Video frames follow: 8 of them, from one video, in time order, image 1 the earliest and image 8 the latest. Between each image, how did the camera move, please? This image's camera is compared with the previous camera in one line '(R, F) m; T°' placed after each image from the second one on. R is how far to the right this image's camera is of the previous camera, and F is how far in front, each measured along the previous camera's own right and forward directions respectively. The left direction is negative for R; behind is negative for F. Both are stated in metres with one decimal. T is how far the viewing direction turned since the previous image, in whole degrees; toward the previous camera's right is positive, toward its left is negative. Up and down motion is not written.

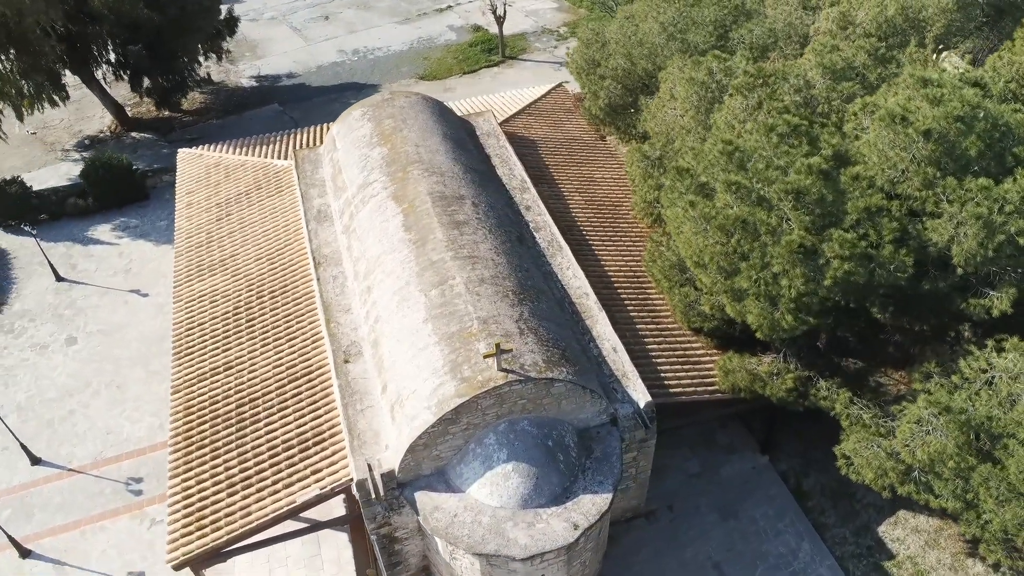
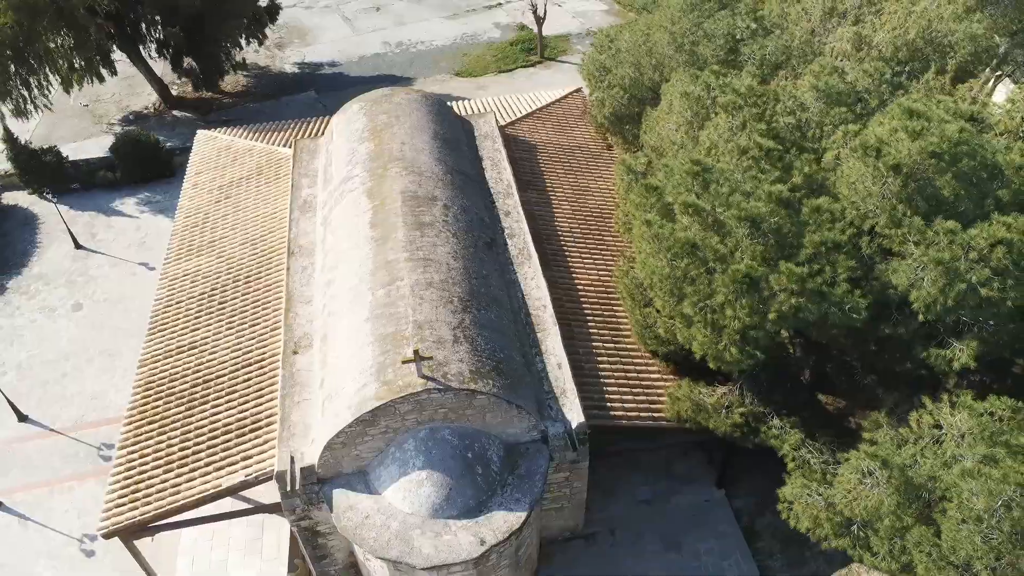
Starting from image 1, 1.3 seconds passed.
(+2.0, +0.2) m; -5°
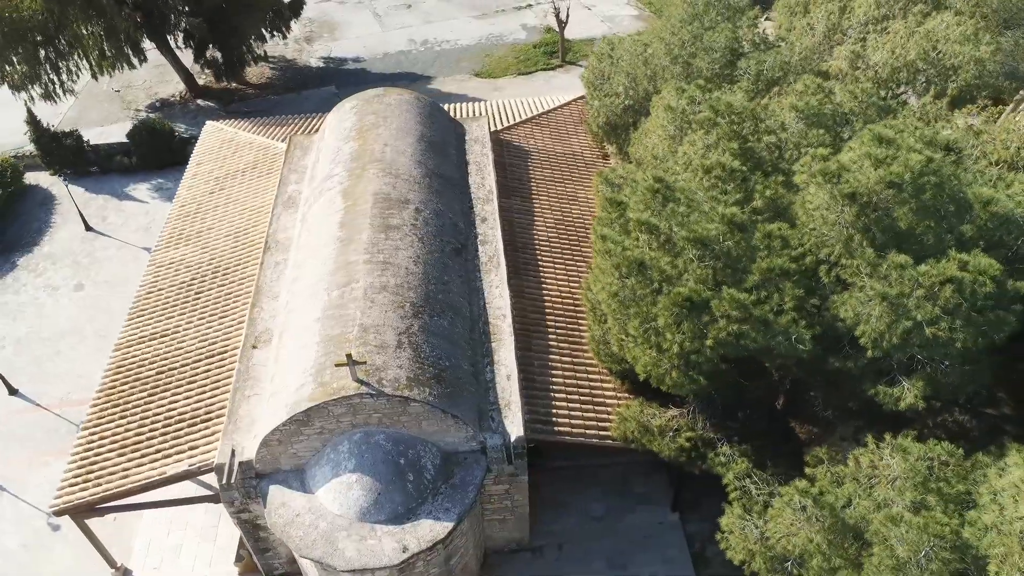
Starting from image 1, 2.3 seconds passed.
(+1.6, +0.1) m; -4°
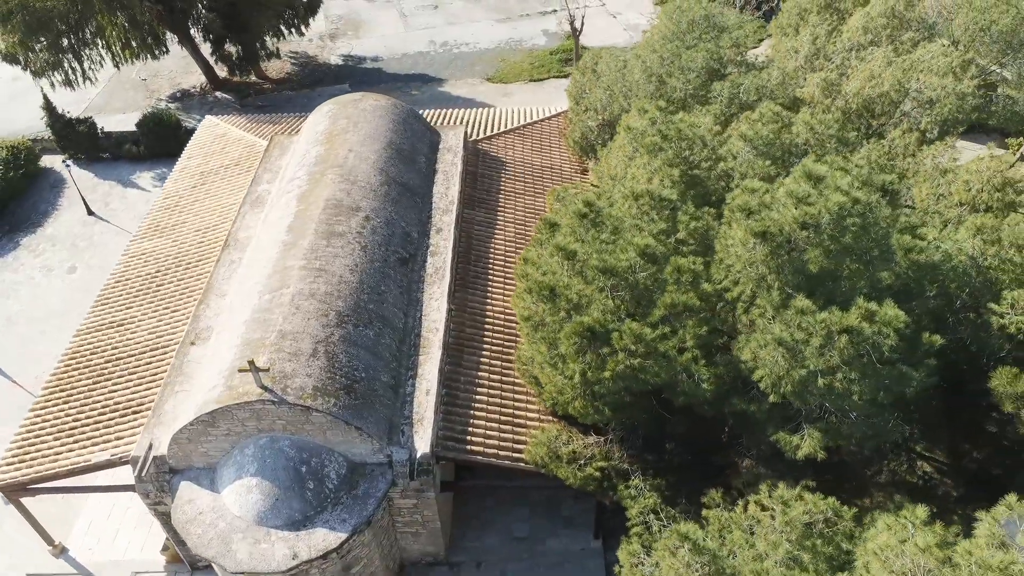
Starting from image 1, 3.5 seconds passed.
(+2.1, +0.1) m; -4°
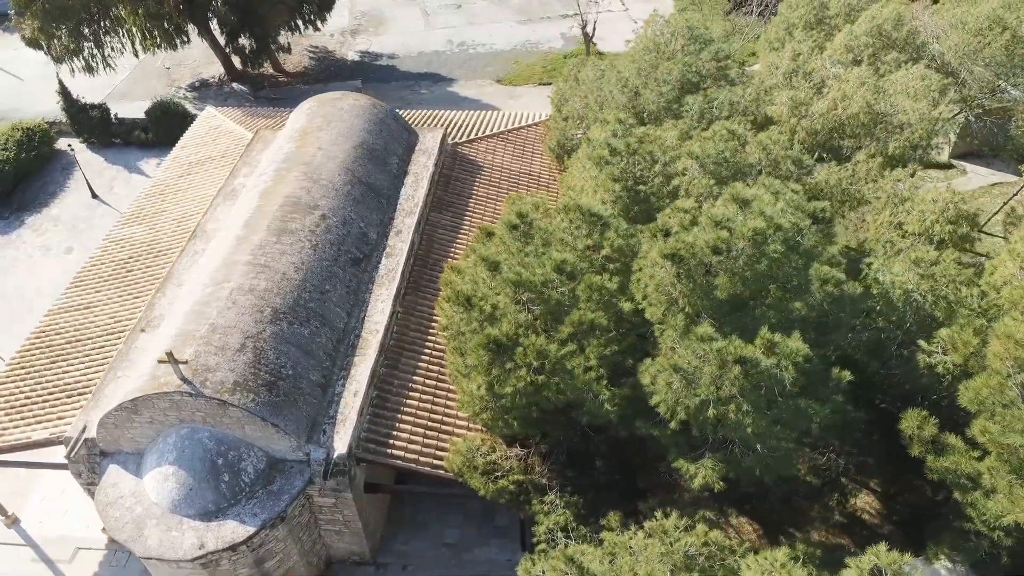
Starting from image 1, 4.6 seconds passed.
(+1.9, +0.1) m; -4°
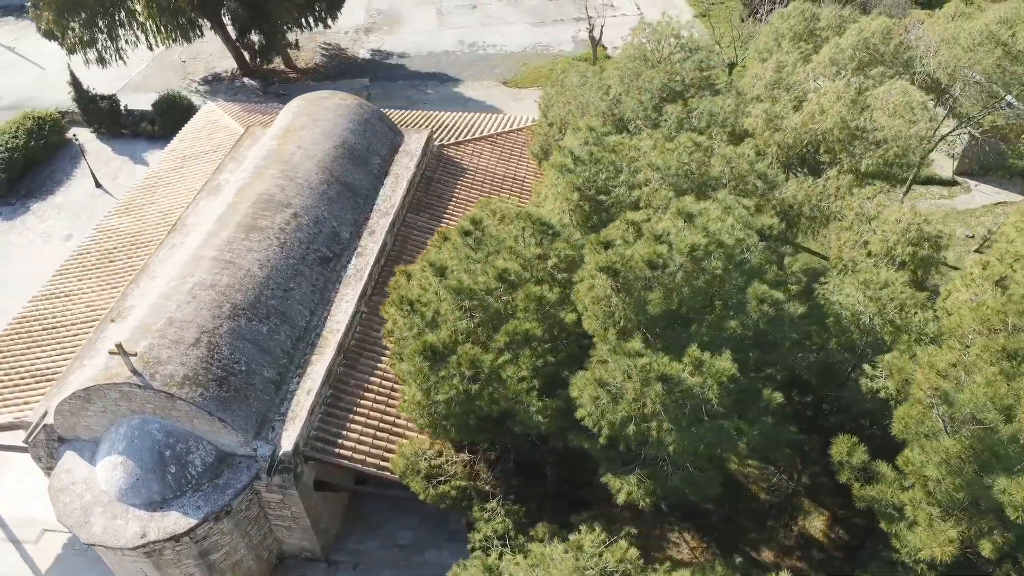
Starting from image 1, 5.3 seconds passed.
(+1.3, 0.0) m; -2°
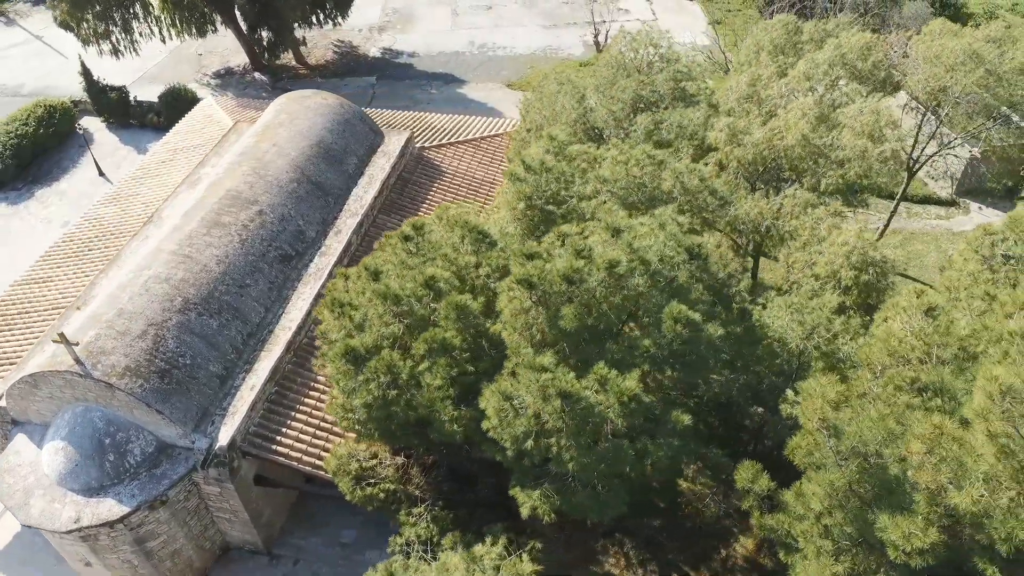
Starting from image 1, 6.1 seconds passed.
(+1.6, 0.0) m; -3°
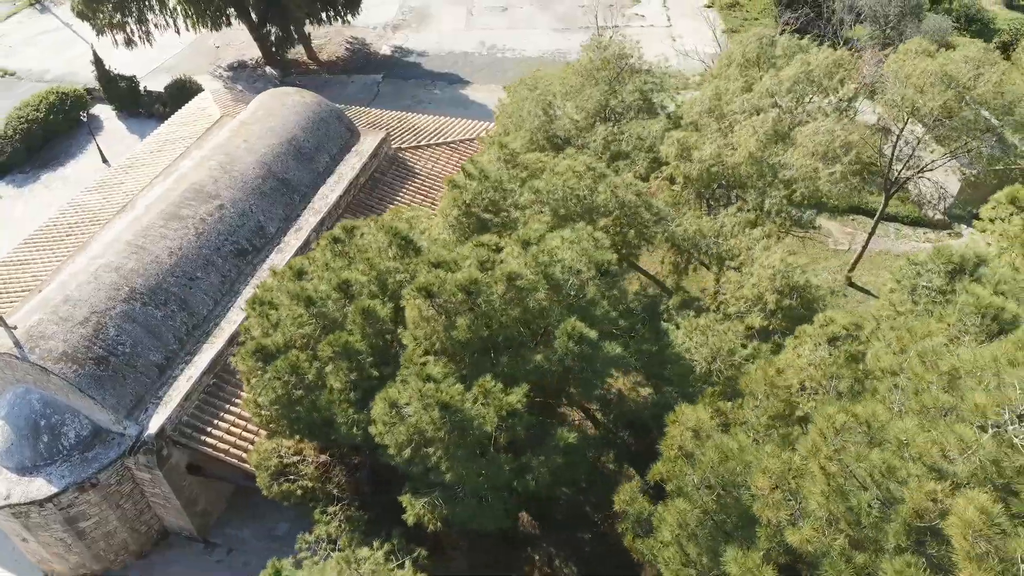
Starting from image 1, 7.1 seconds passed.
(+1.8, 0.0) m; -3°
